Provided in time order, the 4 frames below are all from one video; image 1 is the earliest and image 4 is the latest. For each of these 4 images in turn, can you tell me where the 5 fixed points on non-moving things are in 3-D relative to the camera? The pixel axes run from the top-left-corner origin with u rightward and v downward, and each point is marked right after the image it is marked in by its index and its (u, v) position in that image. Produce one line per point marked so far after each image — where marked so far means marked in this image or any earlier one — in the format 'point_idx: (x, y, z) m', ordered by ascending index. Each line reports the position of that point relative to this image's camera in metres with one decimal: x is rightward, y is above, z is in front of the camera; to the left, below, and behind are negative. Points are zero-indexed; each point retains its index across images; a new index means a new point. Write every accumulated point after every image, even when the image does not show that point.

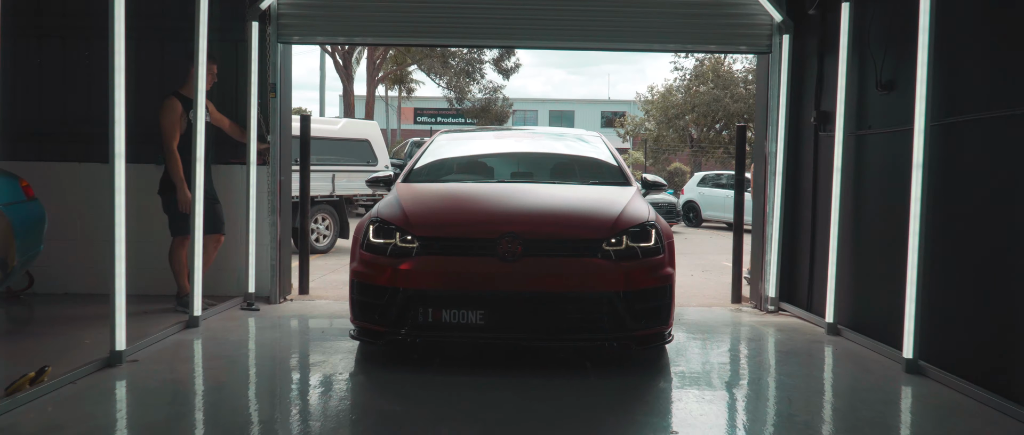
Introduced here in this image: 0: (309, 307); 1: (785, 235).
0: (-1.7, -0.7, +6.4) m
1: (+2.2, -0.1, +6.1) m
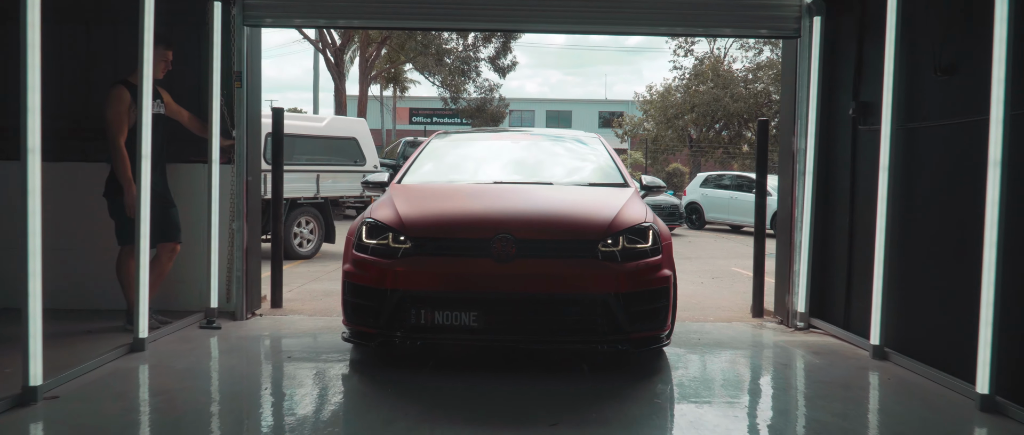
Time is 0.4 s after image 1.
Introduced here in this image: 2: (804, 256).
0: (-1.7, -0.8, +5.7) m
1: (+2.2, -0.2, +5.4) m
2: (+2.1, -0.3, +5.4) m
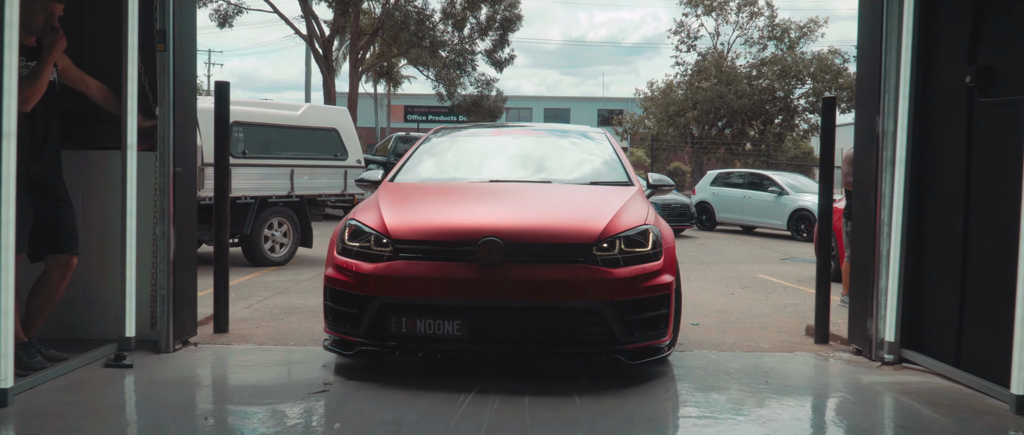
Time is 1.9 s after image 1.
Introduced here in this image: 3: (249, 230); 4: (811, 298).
0: (-1.7, -0.8, +4.5) m
1: (+2.2, -0.2, +4.2) m
2: (+2.1, -0.3, +4.2) m
3: (-3.0, -0.2, +8.7) m
4: (+3.0, -0.8, +7.6) m
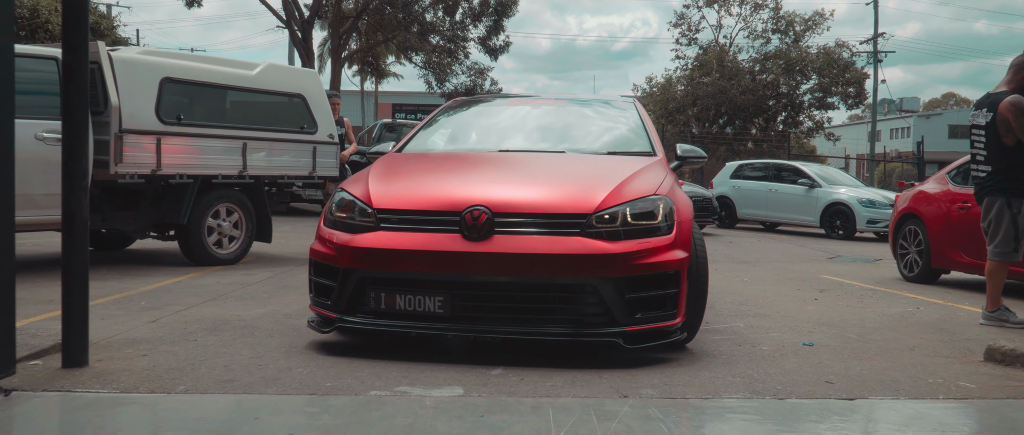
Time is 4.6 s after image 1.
0: (-1.5, -0.6, +2.5) m
1: (+2.4, 0.0, +2.4) m
2: (+2.3, -0.1, +2.3) m
3: (-2.9, 0.0, +6.8) m
4: (+3.1, -0.7, +5.8) m
